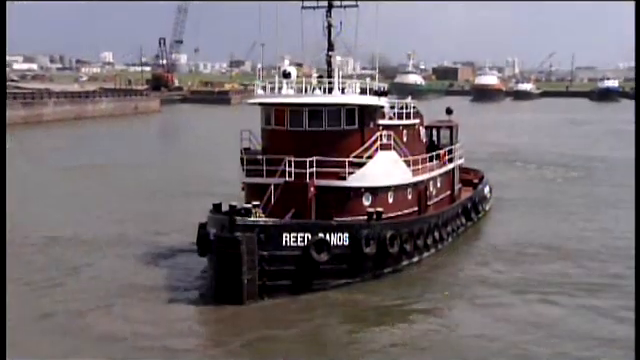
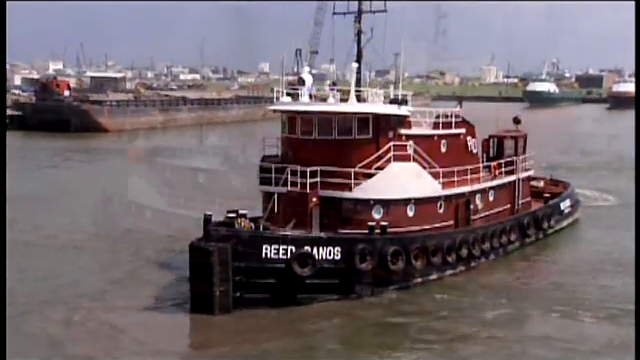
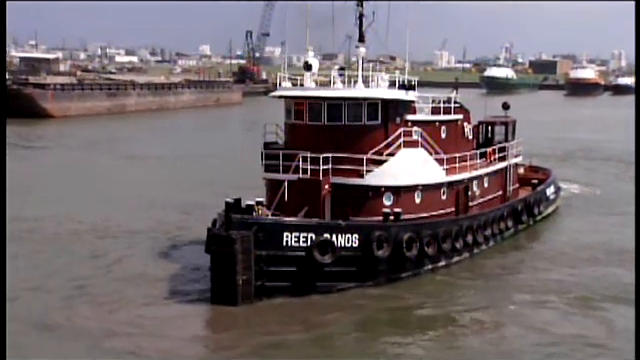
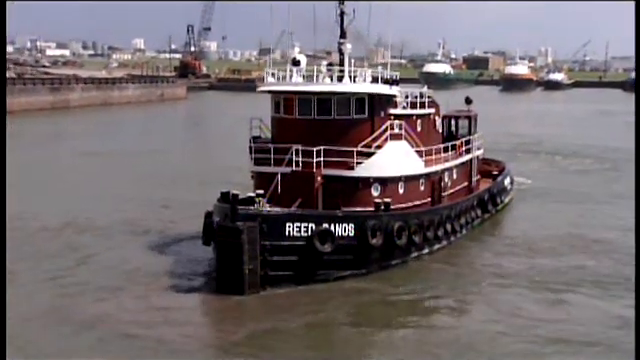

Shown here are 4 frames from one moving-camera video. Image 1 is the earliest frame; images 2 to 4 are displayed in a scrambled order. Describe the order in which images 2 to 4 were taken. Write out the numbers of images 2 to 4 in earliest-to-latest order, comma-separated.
4, 3, 2
